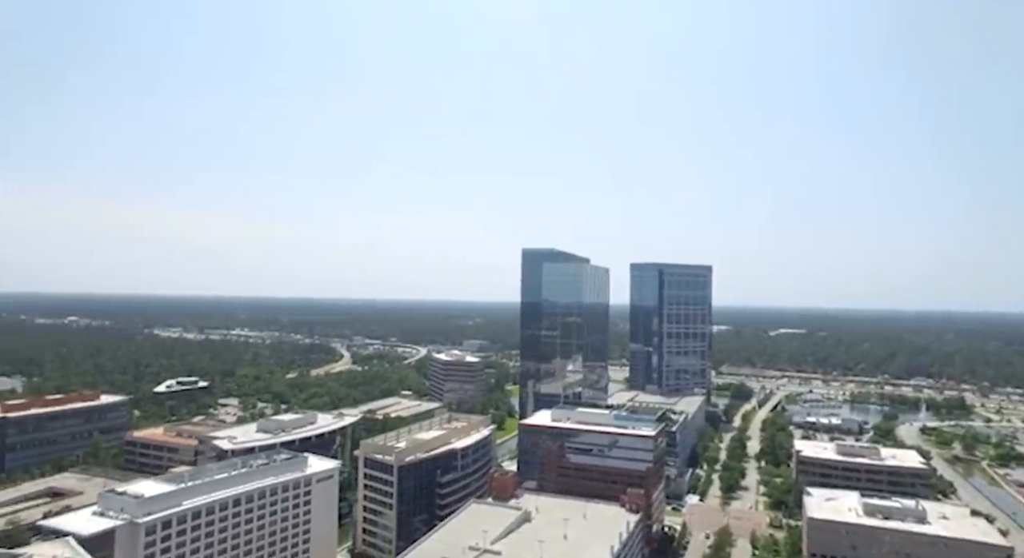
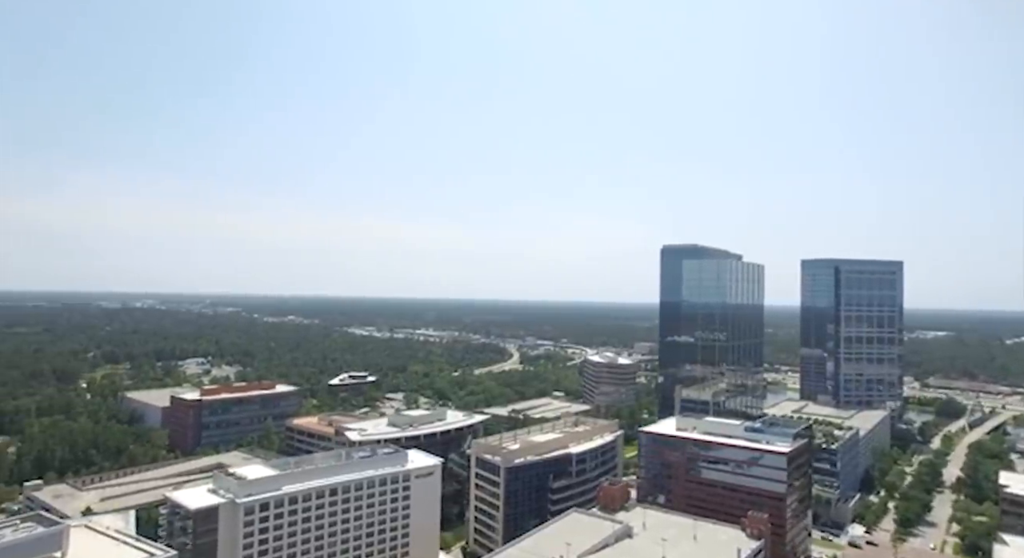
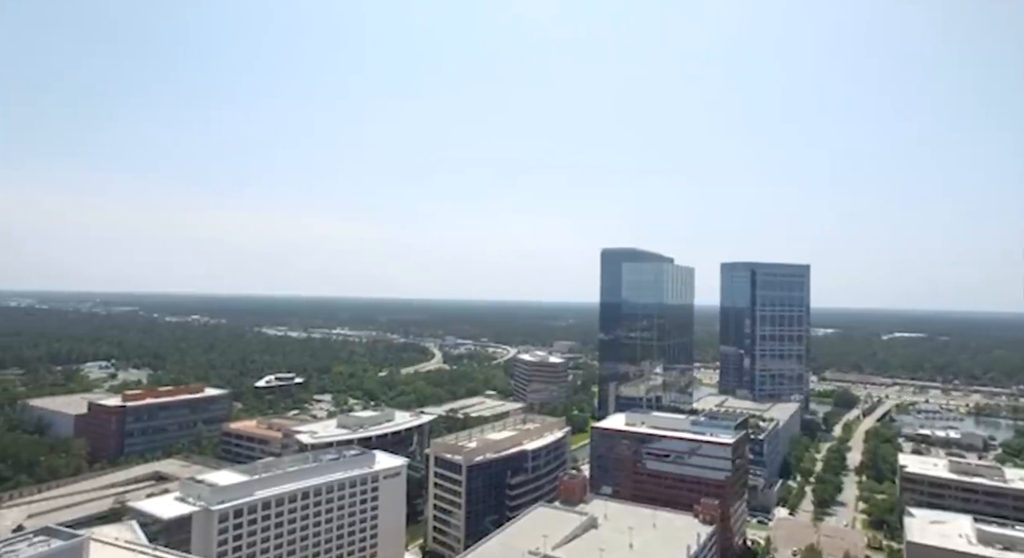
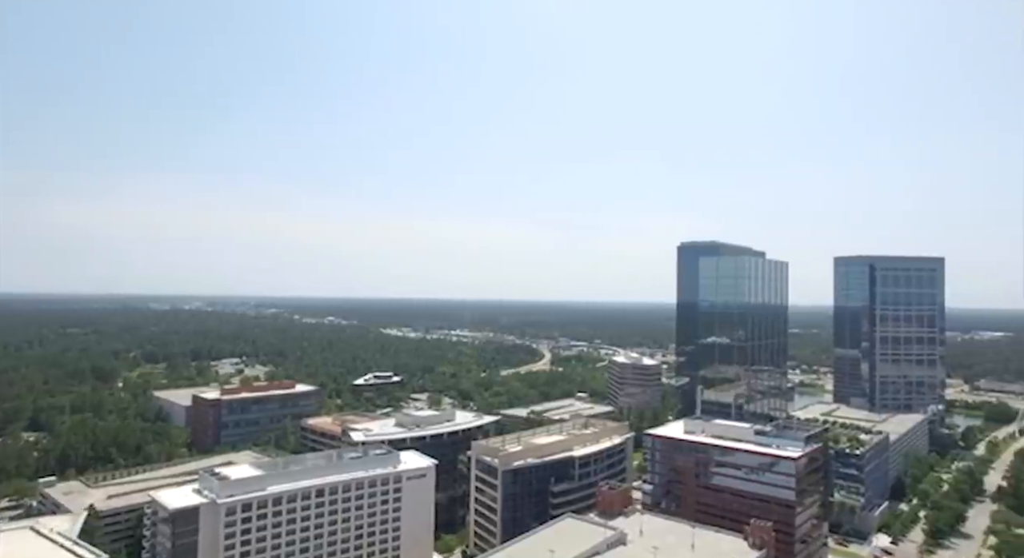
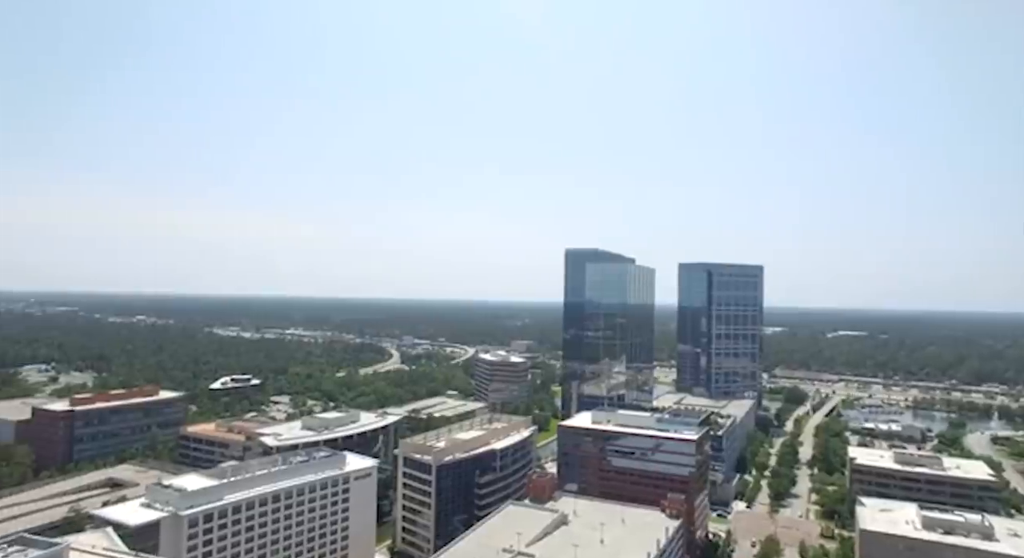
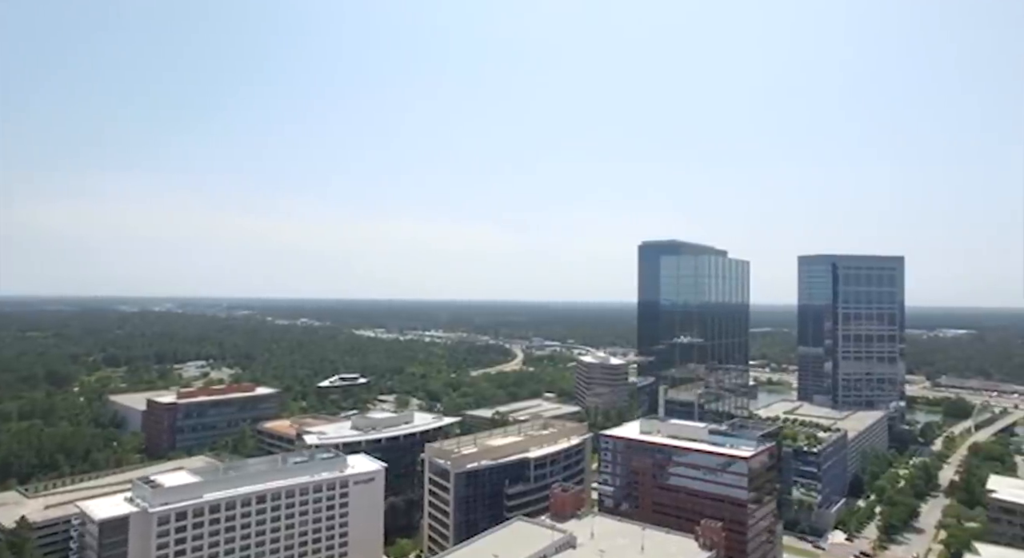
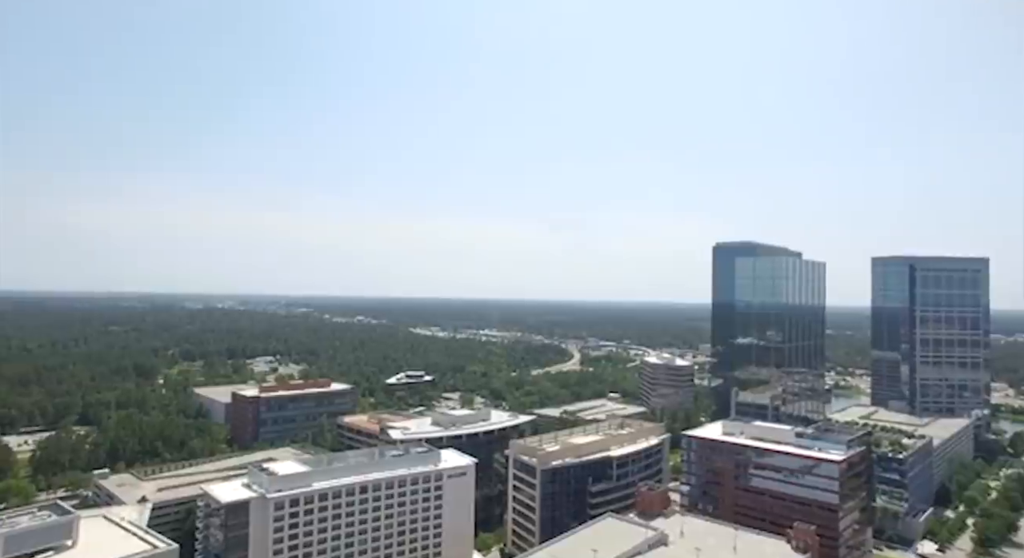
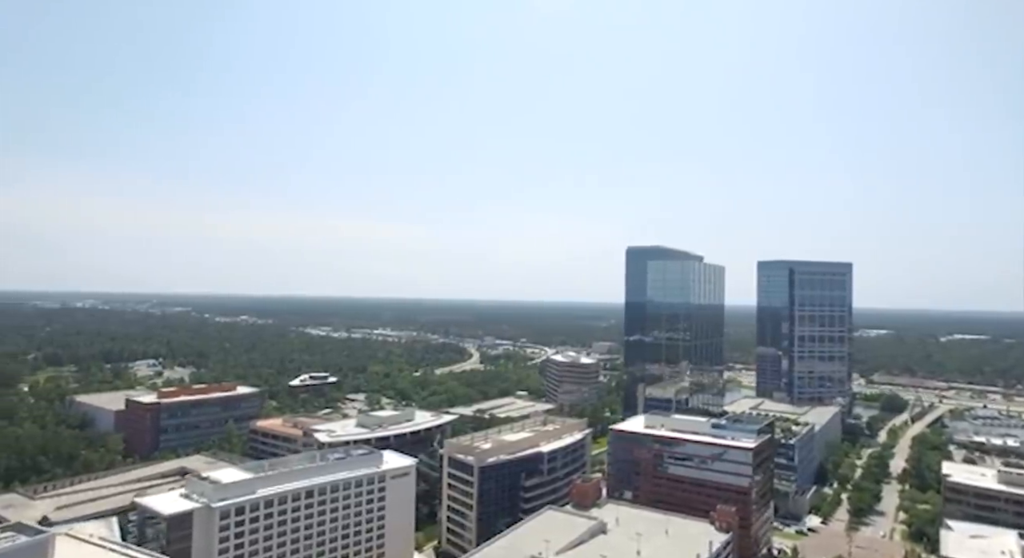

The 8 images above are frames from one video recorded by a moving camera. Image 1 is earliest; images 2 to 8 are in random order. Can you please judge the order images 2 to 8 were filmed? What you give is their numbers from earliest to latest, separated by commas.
5, 3, 8, 2, 7, 4, 6
